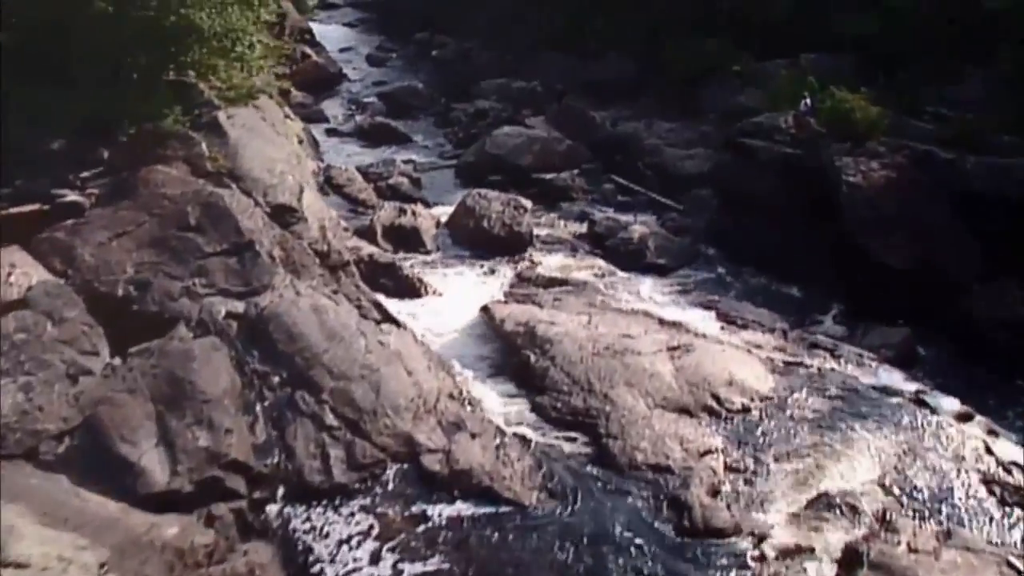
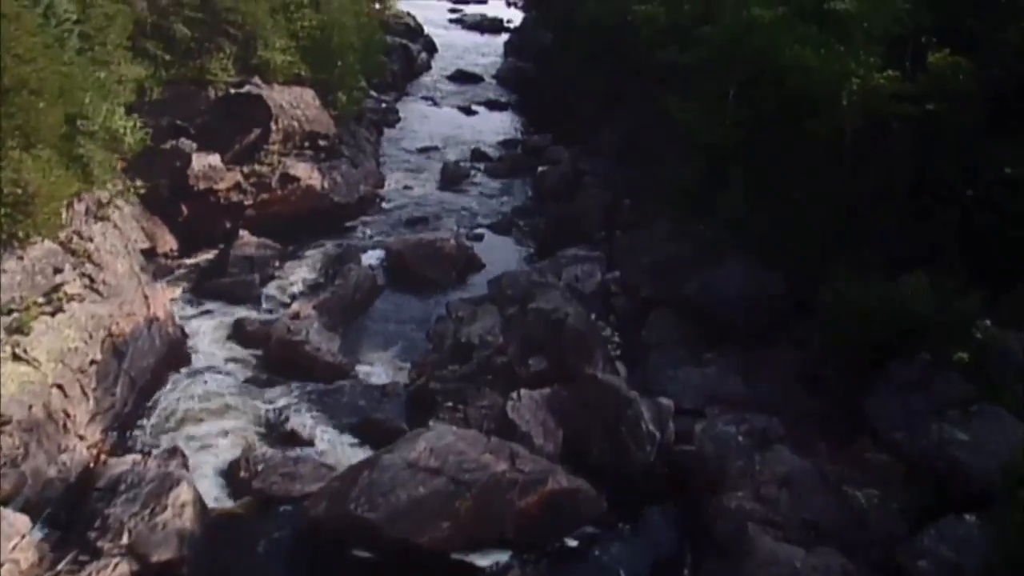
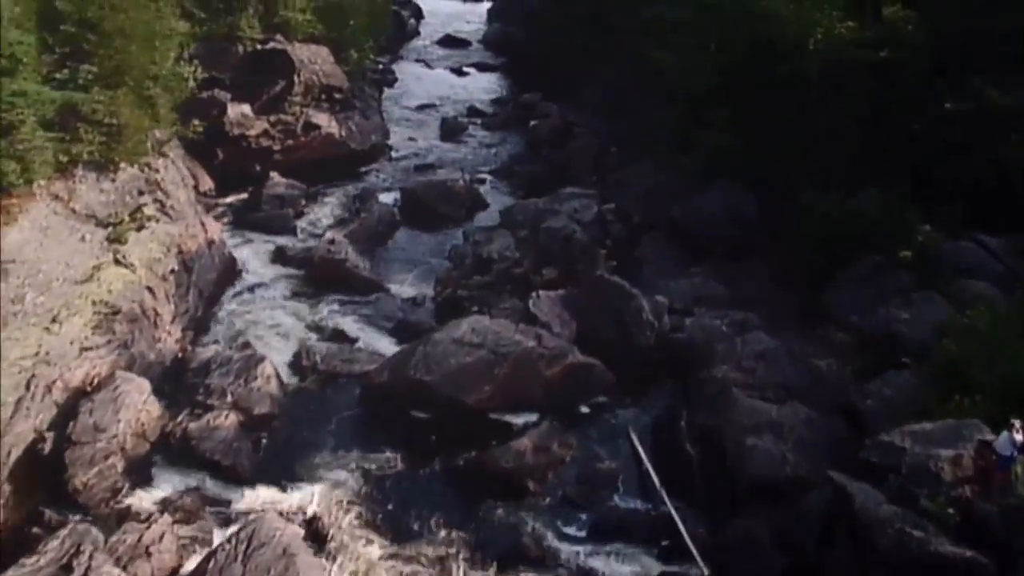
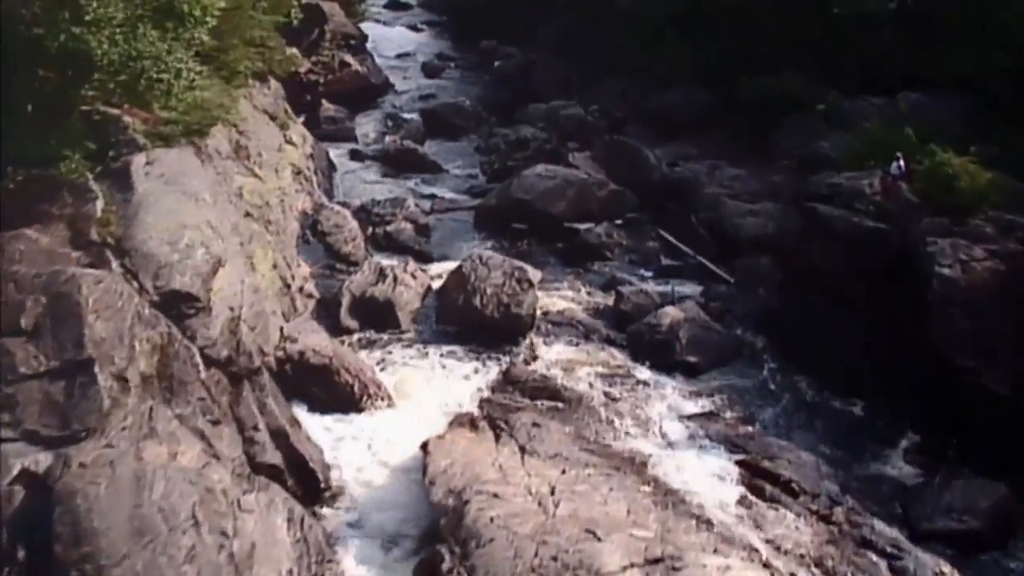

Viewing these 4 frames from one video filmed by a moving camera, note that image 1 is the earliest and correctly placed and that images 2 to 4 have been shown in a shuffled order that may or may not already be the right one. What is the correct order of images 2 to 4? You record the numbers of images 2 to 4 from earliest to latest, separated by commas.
4, 3, 2
